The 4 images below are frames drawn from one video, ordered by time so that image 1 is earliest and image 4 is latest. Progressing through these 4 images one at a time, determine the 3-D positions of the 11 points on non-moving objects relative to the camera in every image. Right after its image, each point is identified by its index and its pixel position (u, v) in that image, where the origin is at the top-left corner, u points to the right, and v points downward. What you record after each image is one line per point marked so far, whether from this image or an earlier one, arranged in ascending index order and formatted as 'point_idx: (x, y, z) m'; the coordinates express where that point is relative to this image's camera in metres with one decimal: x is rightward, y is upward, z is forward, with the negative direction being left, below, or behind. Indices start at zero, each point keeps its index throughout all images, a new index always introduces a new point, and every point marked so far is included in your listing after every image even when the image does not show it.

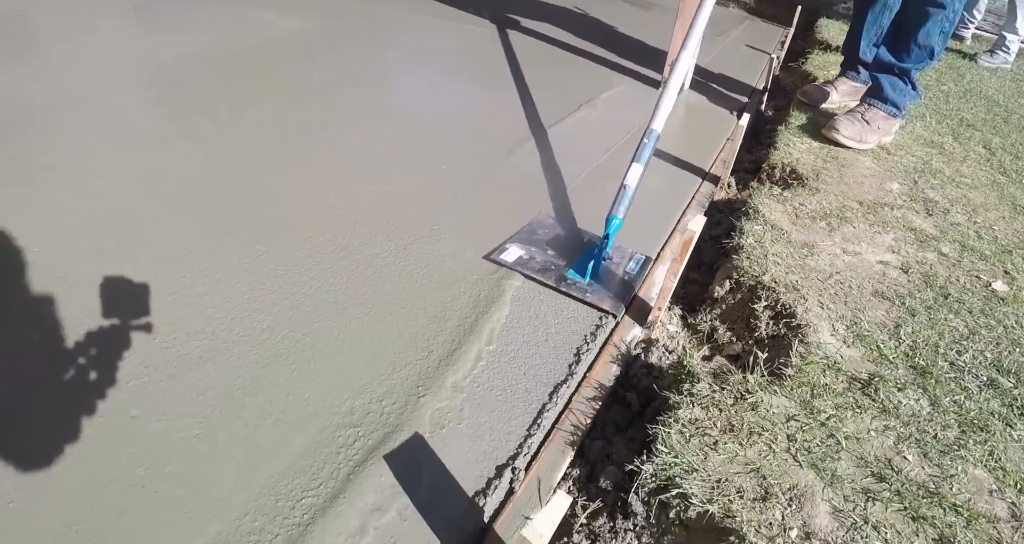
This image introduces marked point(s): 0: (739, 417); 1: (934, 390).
0: (+0.7, -0.4, +1.8) m
1: (+1.5, -0.4, +2.1) m
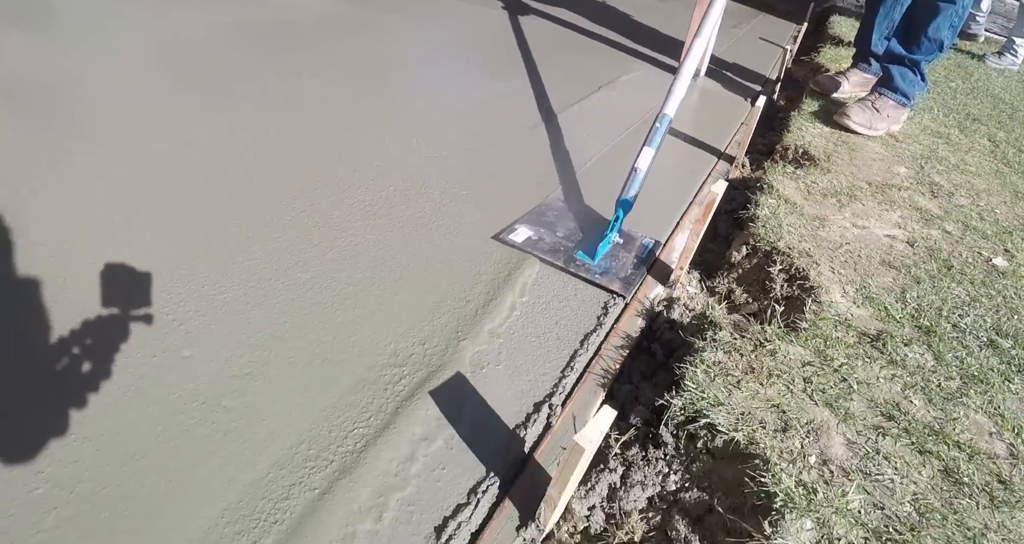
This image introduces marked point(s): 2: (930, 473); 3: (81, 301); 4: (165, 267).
0: (+0.8, -0.3, +1.9) m
1: (+1.7, -0.3, +2.2) m
2: (+1.2, -0.6, +1.6) m
3: (-1.4, -0.1, +1.8) m
4: (-1.2, 0.0, +2.0) m
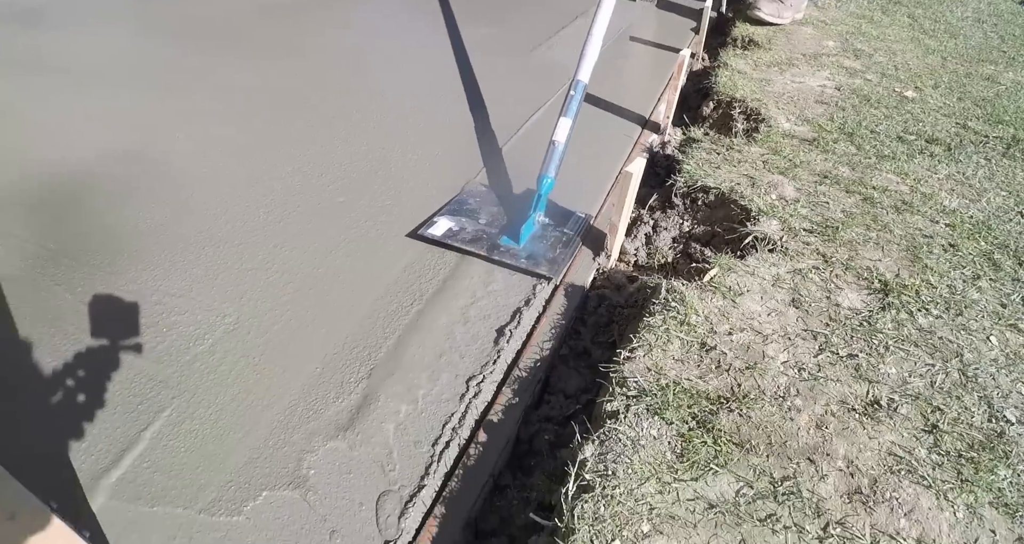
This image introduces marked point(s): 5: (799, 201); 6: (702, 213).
0: (+1.0, +0.6, +2.7) m
1: (+1.9, +0.7, +3.1) m
2: (+1.5, +0.3, +2.5) m
3: (-1.2, +0.4, +2.6) m
4: (-1.0, +0.5, +2.8) m
5: (+1.2, +0.3, +2.5) m
6: (+0.8, +0.3, +2.5) m
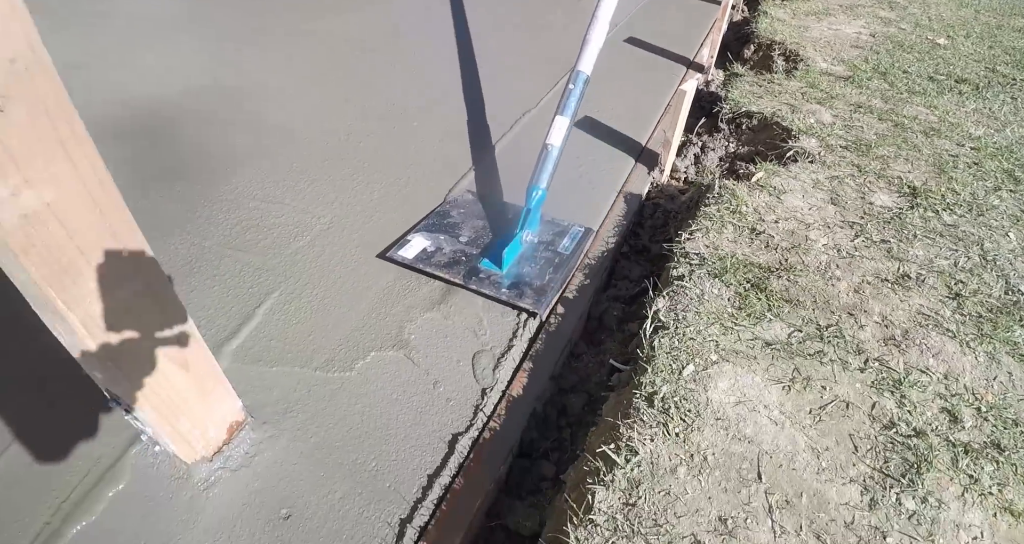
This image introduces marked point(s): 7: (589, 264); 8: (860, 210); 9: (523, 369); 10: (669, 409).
0: (+1.3, +0.9, +3.0) m
1: (+2.1, +1.1, +3.3) m
2: (+1.7, +0.7, +2.7) m
3: (-0.9, +0.8, +2.9) m
4: (-0.7, +0.9, +3.0) m
5: (+1.5, +0.7, +2.7) m
6: (+1.1, +0.6, +2.7) m
7: (+0.3, 0.0, +2.1) m
8: (+1.3, +0.2, +2.1) m
9: (0.0, -0.3, +1.9) m
10: (+0.4, -0.4, +1.5) m
